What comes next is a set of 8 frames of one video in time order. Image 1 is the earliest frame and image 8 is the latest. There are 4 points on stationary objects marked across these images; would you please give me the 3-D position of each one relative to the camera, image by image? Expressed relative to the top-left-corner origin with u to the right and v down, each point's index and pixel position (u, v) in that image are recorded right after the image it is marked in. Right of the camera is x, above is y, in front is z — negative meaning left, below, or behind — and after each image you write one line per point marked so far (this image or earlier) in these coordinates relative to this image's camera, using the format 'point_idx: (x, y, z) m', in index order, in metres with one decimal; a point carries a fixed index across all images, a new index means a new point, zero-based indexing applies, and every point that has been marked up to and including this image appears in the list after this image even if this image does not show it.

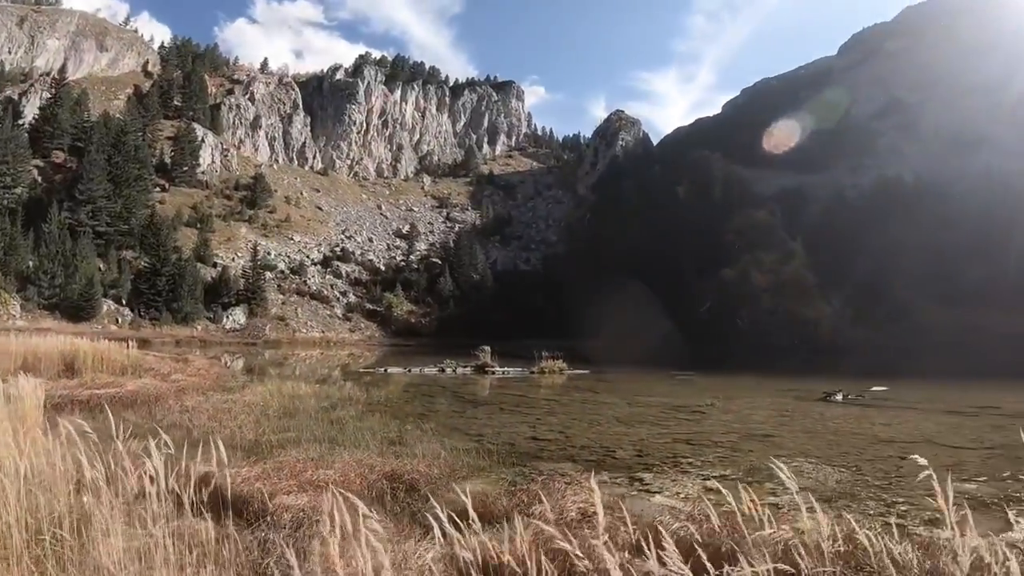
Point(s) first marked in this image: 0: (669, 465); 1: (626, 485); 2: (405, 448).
0: (+2.8, -3.0, +17.0) m
1: (+1.8, -3.0, +15.1) m
2: (-1.7, -2.5, +15.5) m
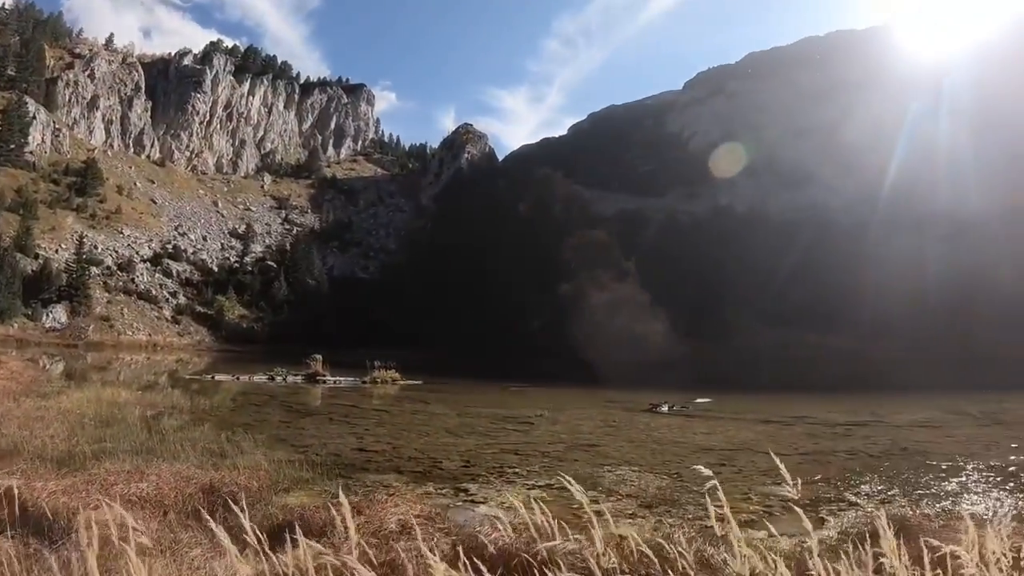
0: (-0.3, -3.3, +17.5) m
1: (-1.0, -3.3, +15.6) m
2: (-4.4, -2.7, +15.4) m
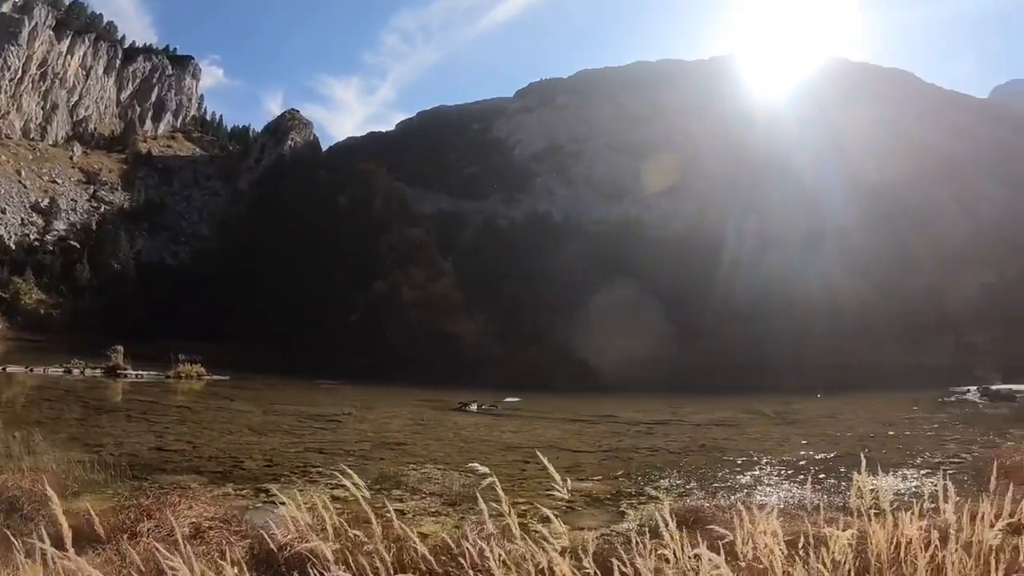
0: (-4.0, -3.5, +18.0) m
1: (-4.3, -3.4, +15.9) m
2: (-7.7, -2.7, +15.2) m
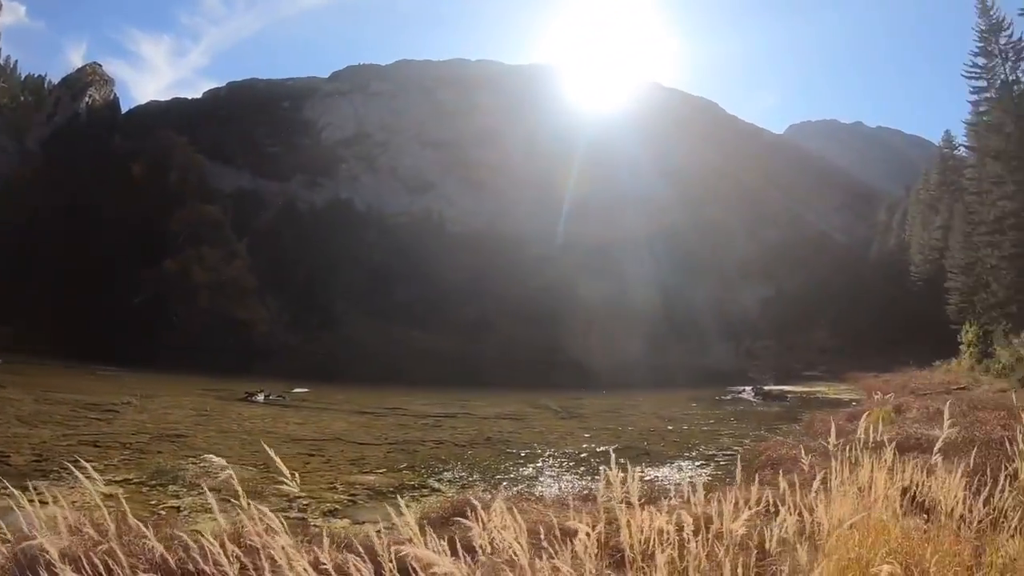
0: (-8.2, -3.5, +18.0) m
1: (-8.1, -3.5, +15.9) m
2: (-11.2, -2.5, +14.5) m
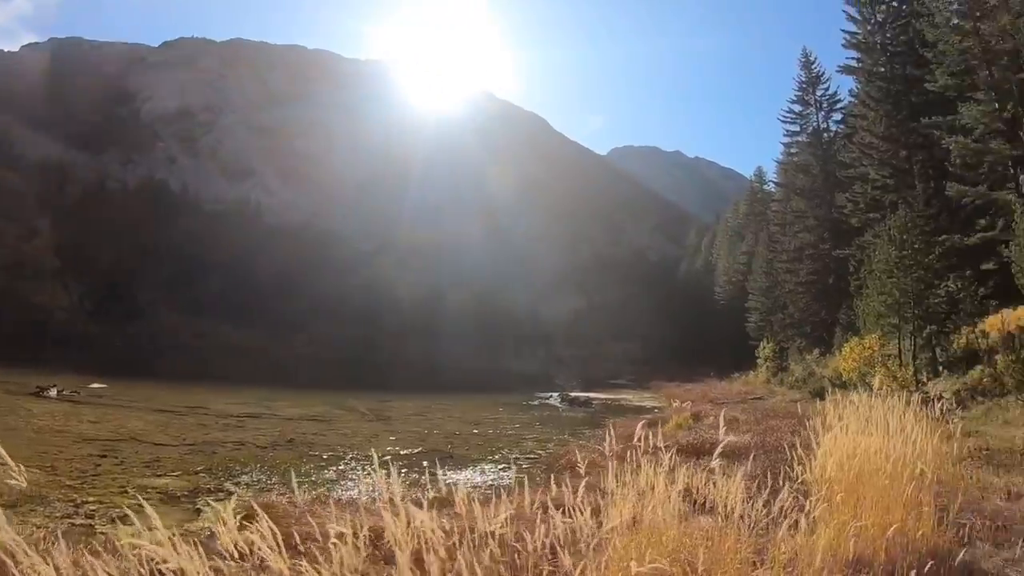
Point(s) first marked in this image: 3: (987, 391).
0: (-11.7, -2.9, +15.5) m
1: (-11.3, -2.9, +13.5) m
2: (-14.0, -1.7, +11.5) m
3: (+7.4, -1.6, +15.4) m
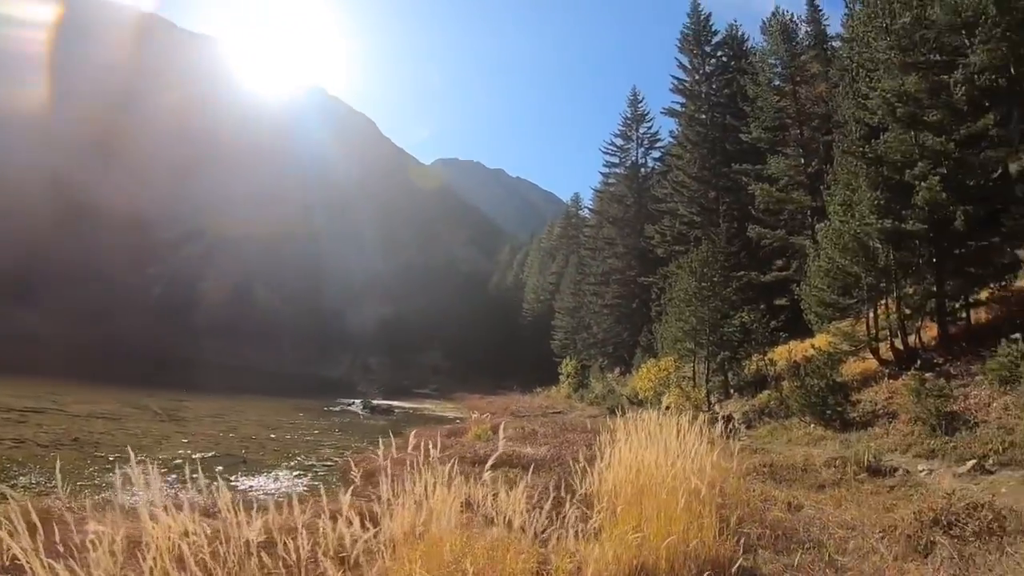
0: (-14.7, -1.7, +12.2) m
1: (-13.9, -1.7, +10.3) m
2: (-16.1, -0.3, +8.0) m
3: (+4.1, -2.0, +15.7) m
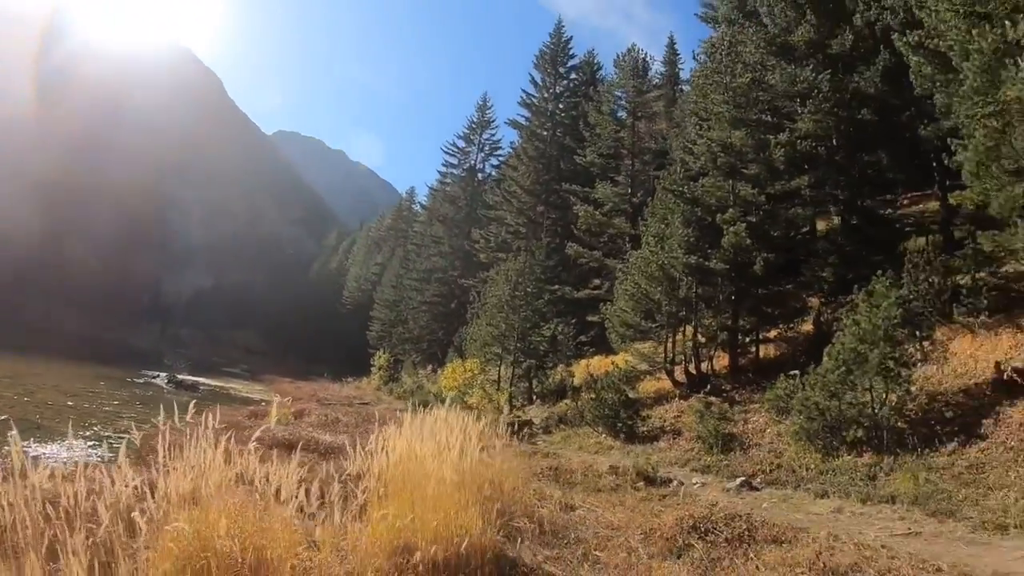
0: (-16.9, +0.3, +9.5) m
1: (-15.7, +0.2, +7.8) m
2: (-17.3, +1.8, +5.1) m
3: (+0.9, -2.2, +16.3) m
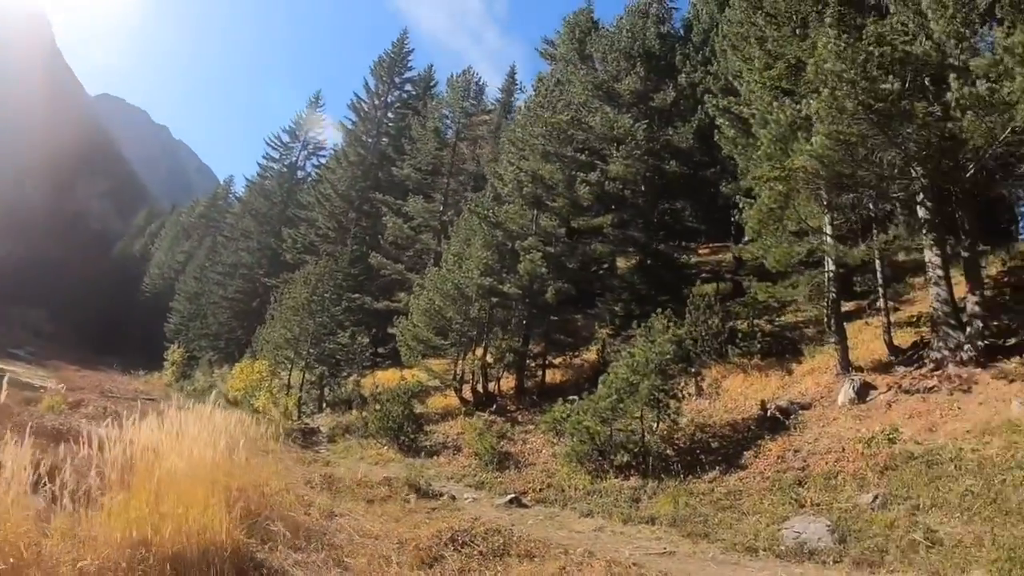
0: (-18.5, +1.7, +6.5) m
1: (-17.1, +1.5, +5.0) m
2: (-18.0, +3.3, +2.1) m
3: (-2.6, -2.4, +16.3) m
